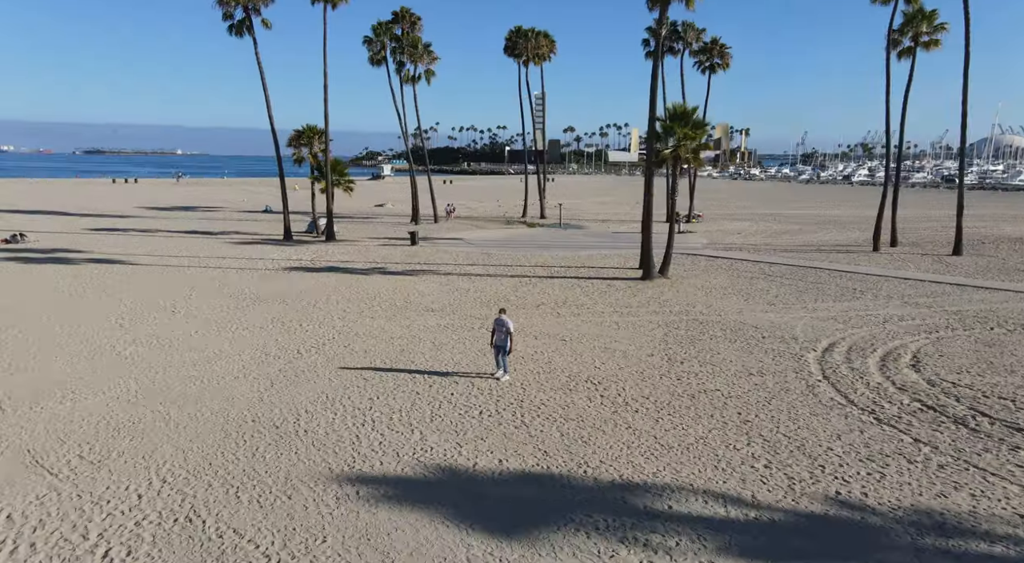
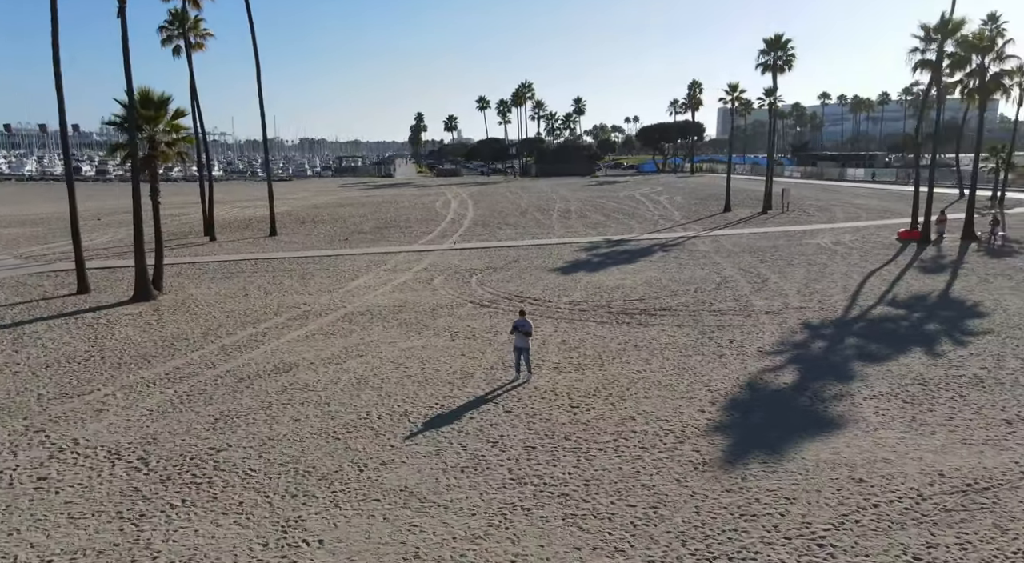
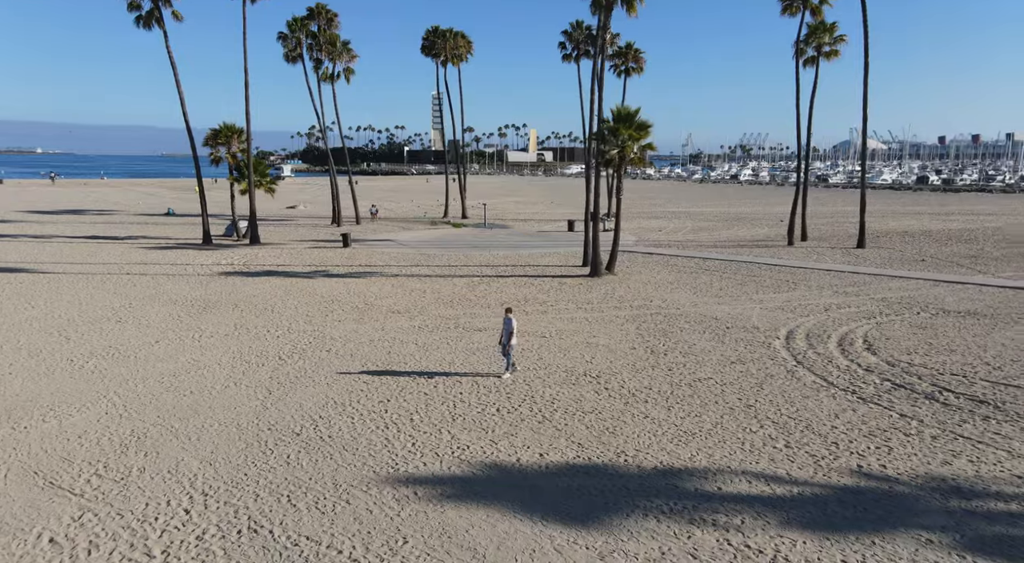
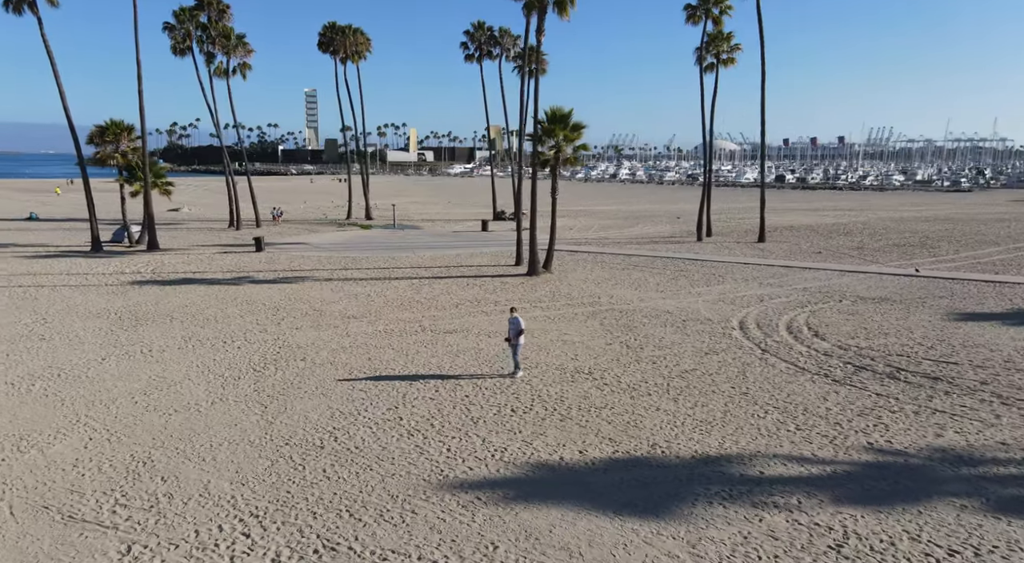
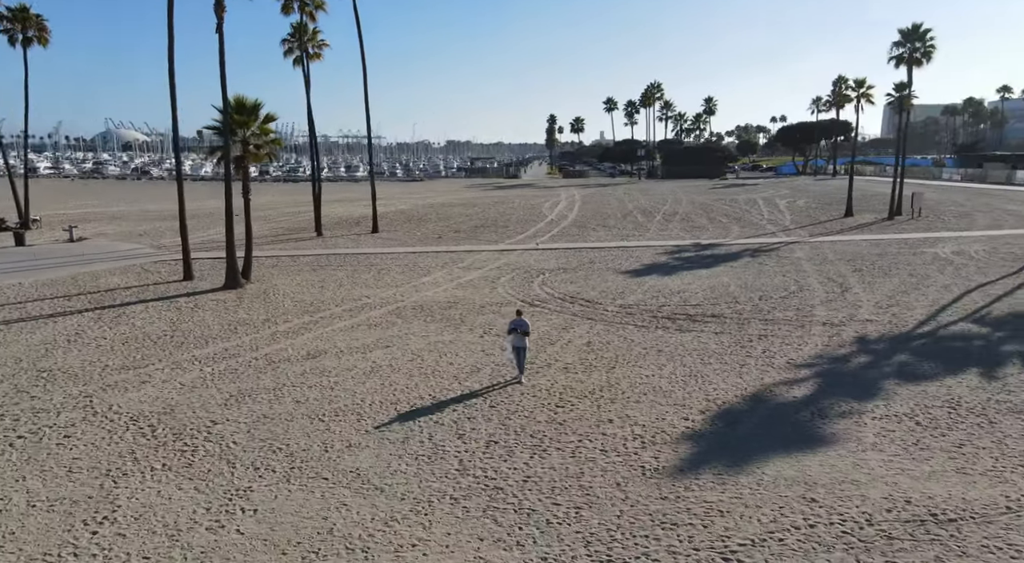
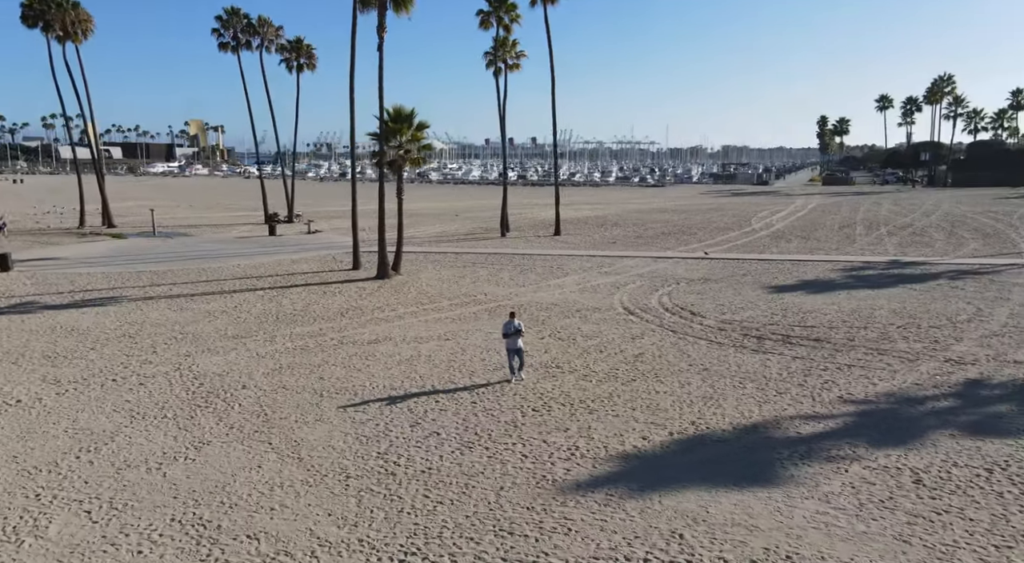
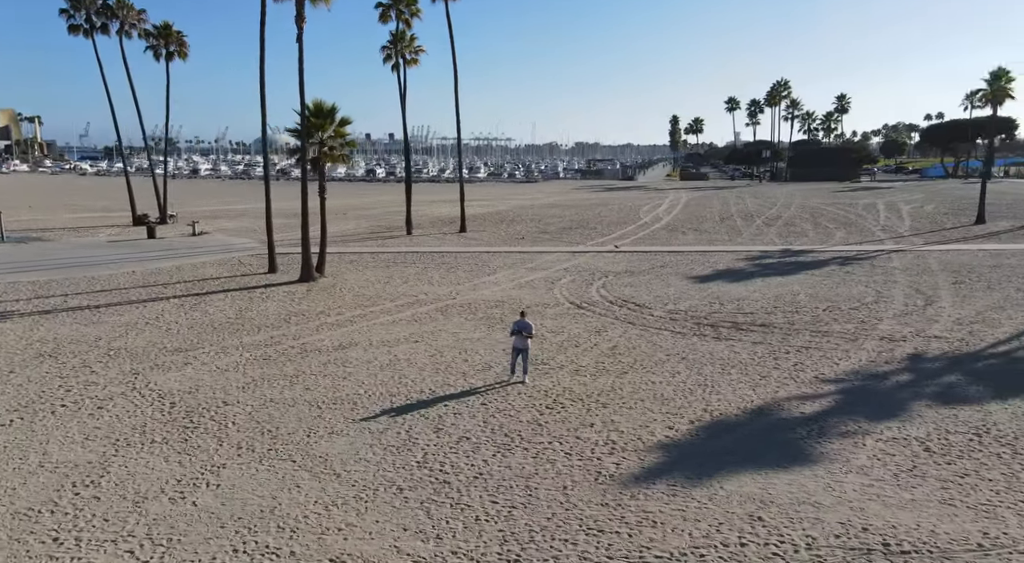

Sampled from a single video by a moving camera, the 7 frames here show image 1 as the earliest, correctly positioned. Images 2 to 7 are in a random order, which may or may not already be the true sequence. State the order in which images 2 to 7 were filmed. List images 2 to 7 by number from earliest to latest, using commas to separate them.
3, 4, 6, 7, 5, 2
